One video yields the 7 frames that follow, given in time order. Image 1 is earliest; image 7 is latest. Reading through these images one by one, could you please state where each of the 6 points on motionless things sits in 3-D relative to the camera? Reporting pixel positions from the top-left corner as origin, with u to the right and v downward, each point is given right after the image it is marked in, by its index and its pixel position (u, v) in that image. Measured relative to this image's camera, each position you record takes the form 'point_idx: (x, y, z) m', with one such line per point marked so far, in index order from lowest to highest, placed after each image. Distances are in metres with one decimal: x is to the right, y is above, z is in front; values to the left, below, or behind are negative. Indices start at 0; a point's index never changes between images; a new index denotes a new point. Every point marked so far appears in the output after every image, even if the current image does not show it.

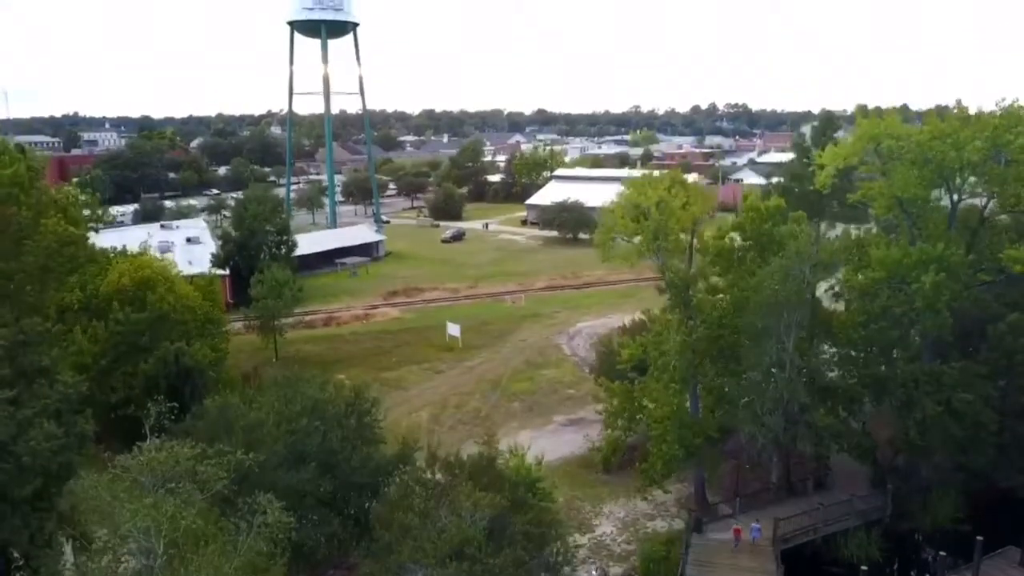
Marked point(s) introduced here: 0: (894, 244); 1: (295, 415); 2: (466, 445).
0: (+7.8, +0.9, +15.4) m
1: (-3.5, -2.0, +12.1) m
2: (-1.1, -3.8, +18.3) m
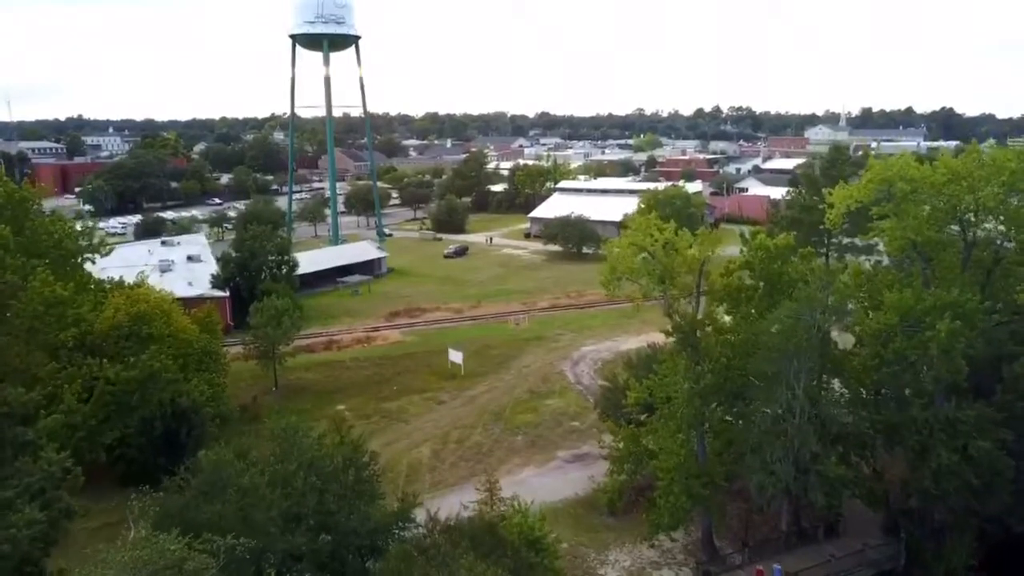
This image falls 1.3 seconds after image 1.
0: (+7.8, 0.0, +15.0) m
1: (-3.4, -2.9, +11.7) m
2: (-1.0, -4.7, +18.0) m
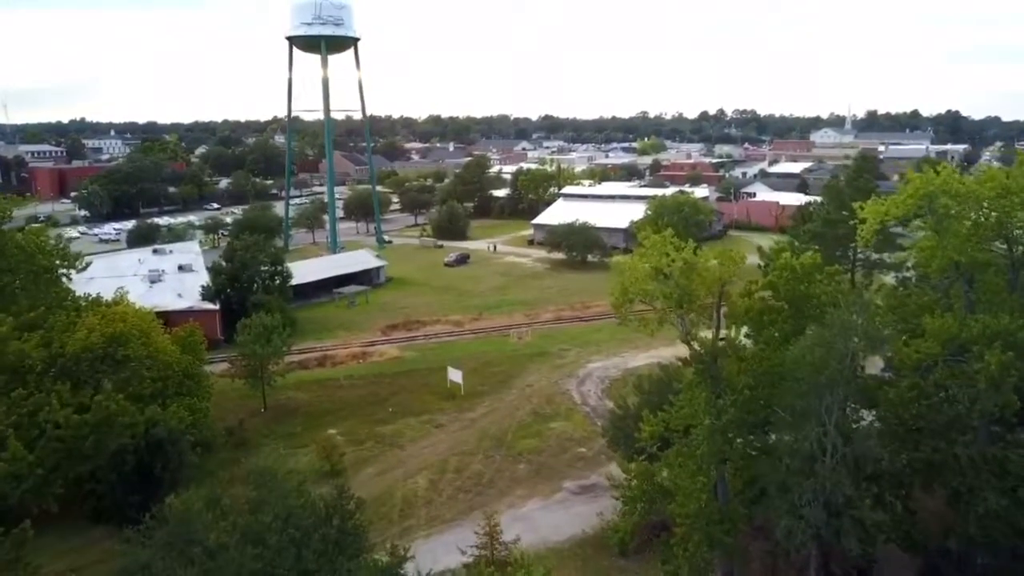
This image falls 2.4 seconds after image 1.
0: (+7.9, -0.4, +13.7) m
1: (-3.4, -3.3, +10.4) m
2: (-1.0, -5.1, +16.6) m
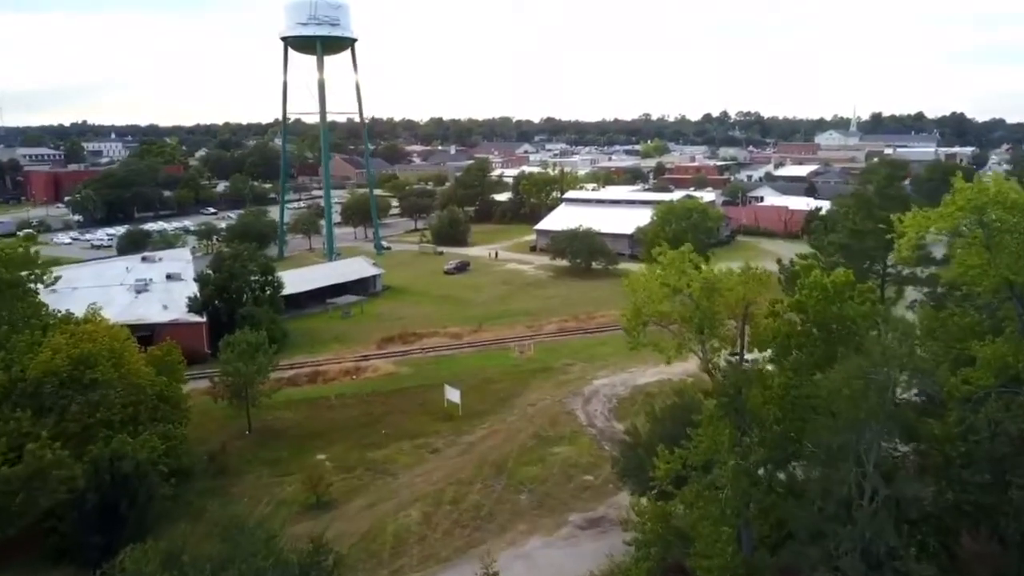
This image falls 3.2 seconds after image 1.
0: (+7.9, -0.8, +12.2) m
1: (-3.4, -3.6, +9.0) m
2: (-1.0, -5.5, +15.2) m
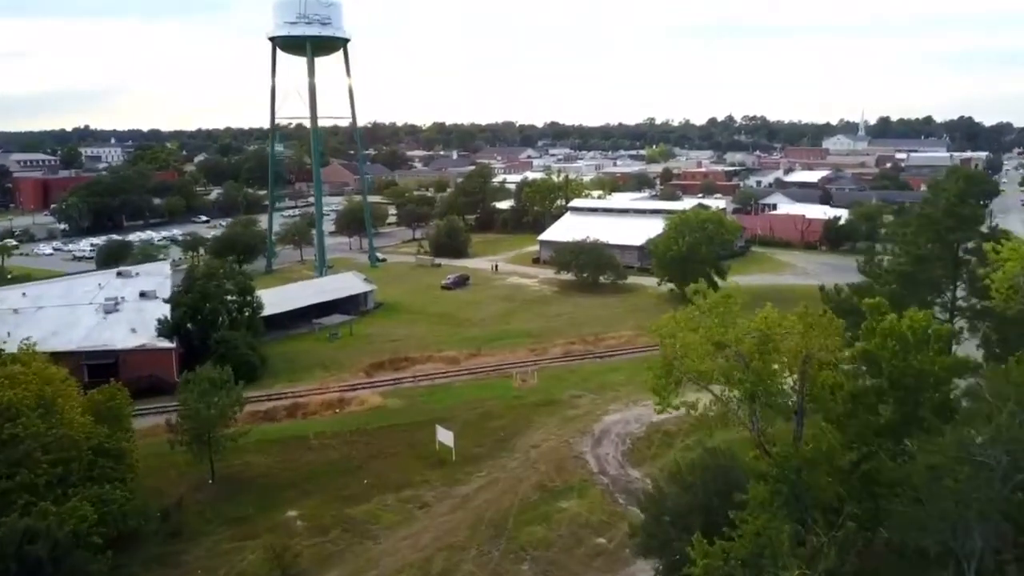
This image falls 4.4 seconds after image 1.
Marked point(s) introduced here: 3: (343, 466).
0: (+7.9, -1.4, +9.6) m
1: (-3.4, -4.3, +6.4) m
2: (-1.0, -6.1, +12.6) m
3: (-4.3, -4.5, +19.1) m
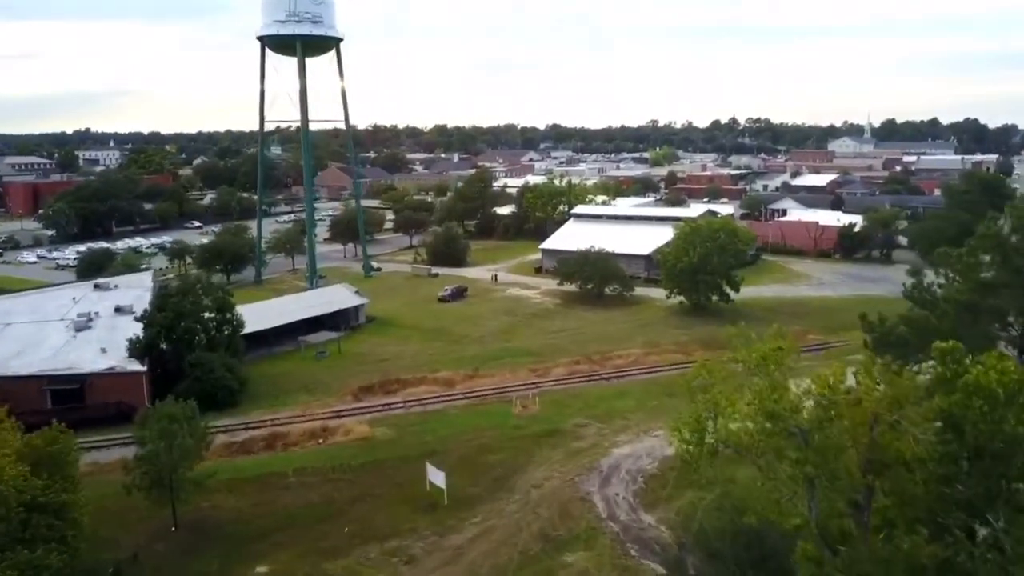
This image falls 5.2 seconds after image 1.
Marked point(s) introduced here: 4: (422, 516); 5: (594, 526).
0: (+7.8, -1.9, +7.6) m
1: (-3.5, -4.8, +4.5) m
2: (-1.0, -6.6, +10.6) m
3: (-4.3, -5.0, +17.2) m
4: (-2.0, -5.0, +16.9) m
5: (+1.8, -5.1, +16.4) m
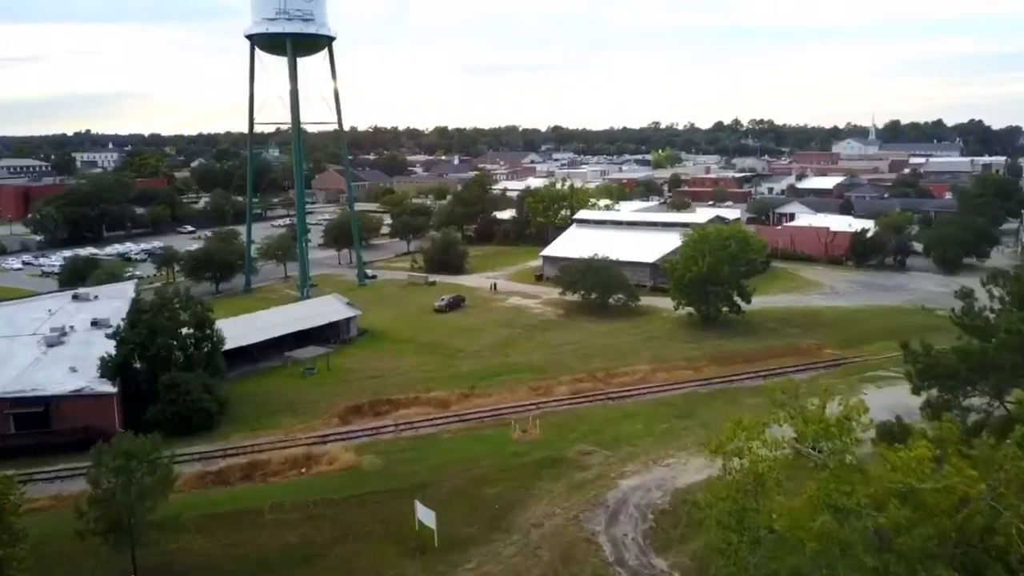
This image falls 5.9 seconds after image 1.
0: (+7.7, -2.3, +6.0) m
1: (-3.6, -5.2, +2.9) m
2: (-1.1, -7.0, +9.0) m
3: (-4.3, -5.4, +15.5) m
4: (-2.0, -5.5, +15.3) m
5: (+1.8, -5.6, +14.7) m
